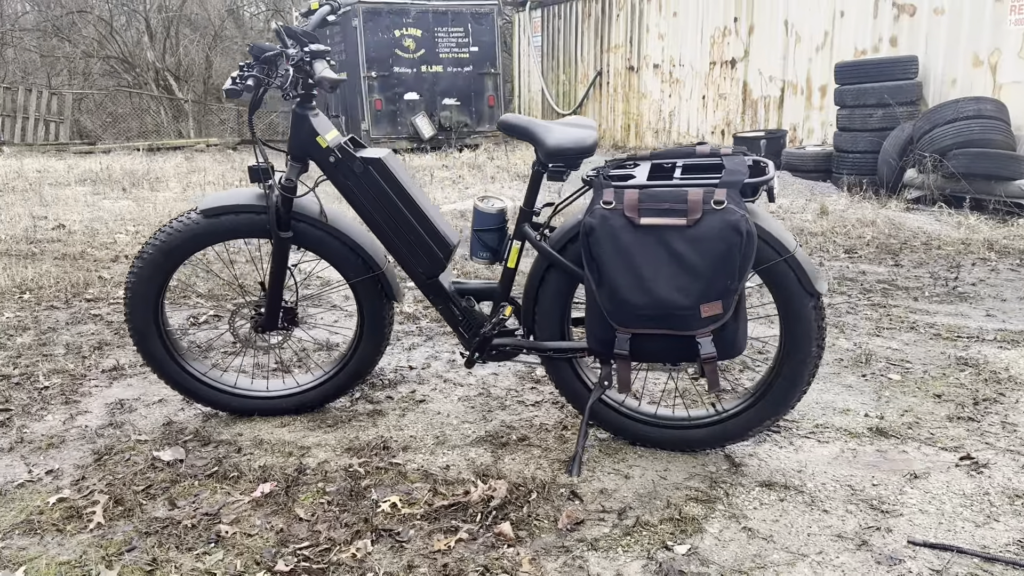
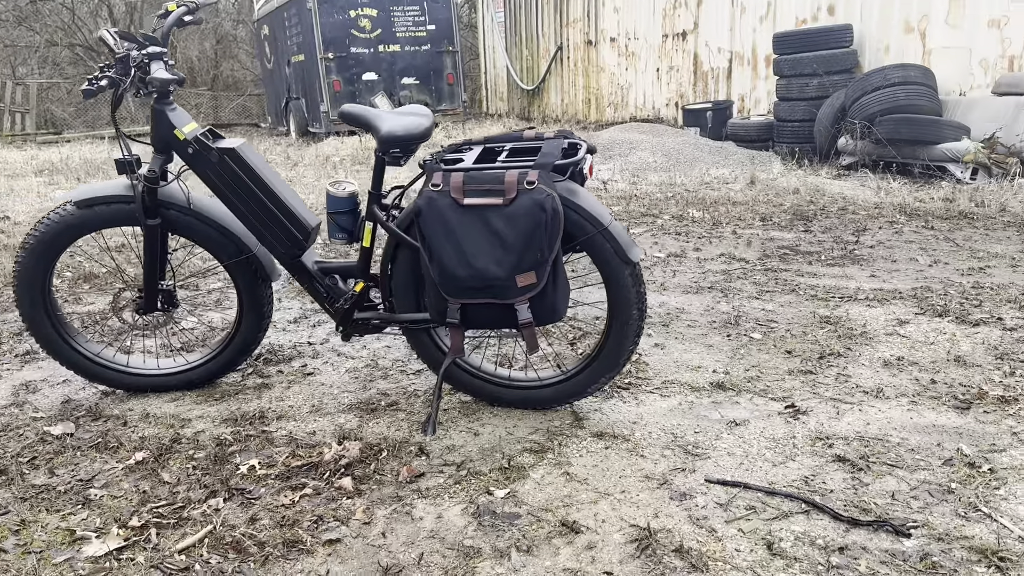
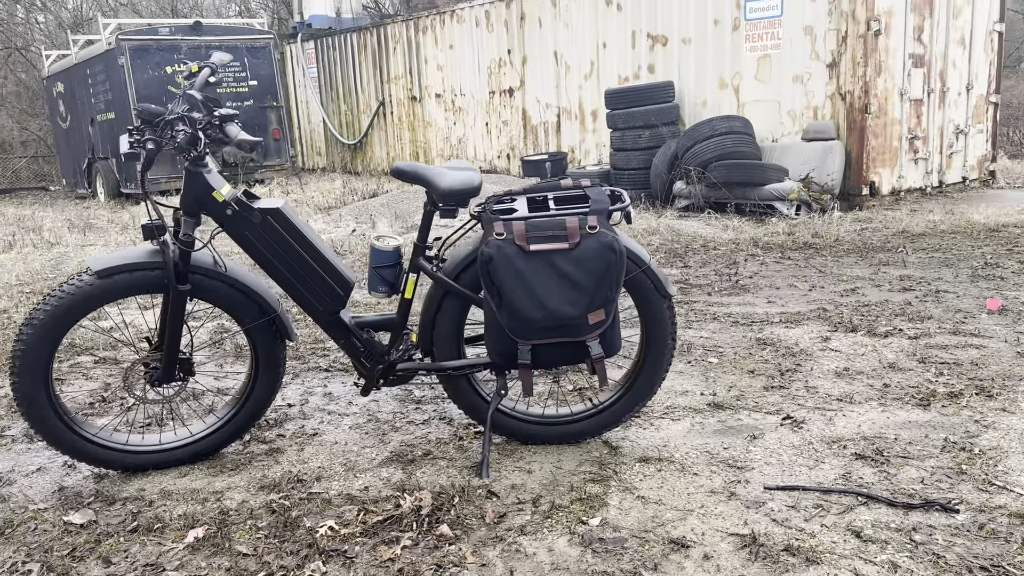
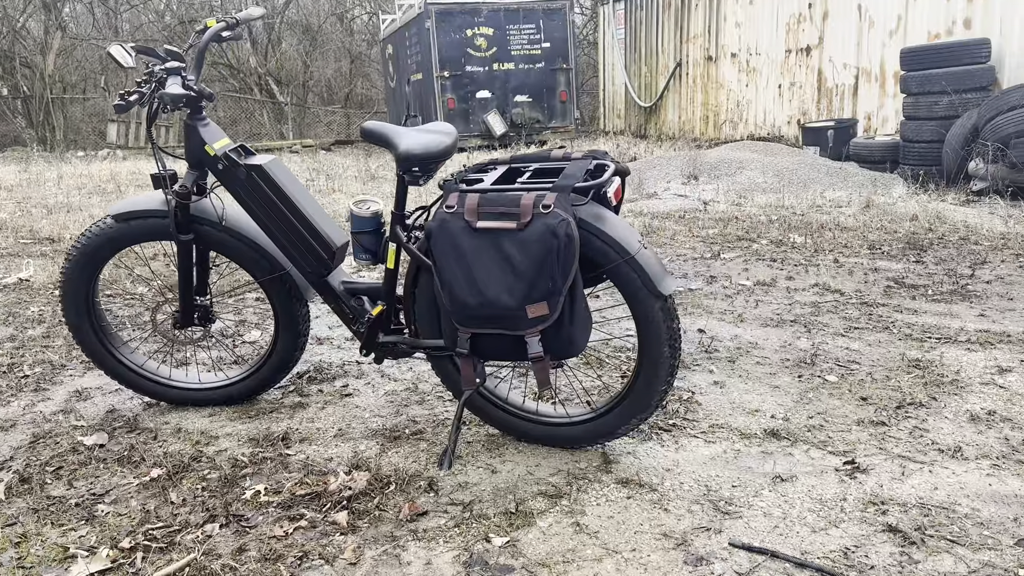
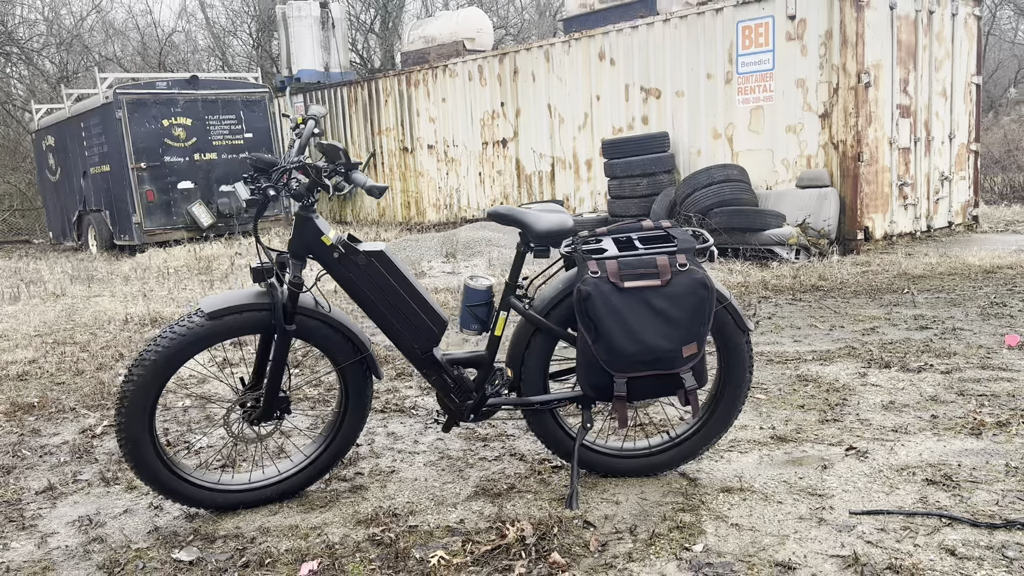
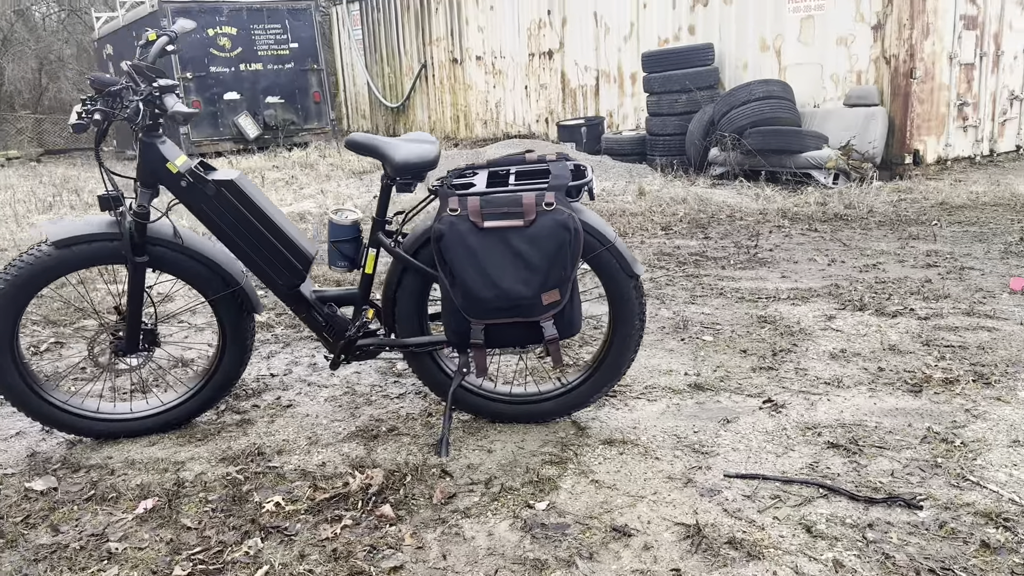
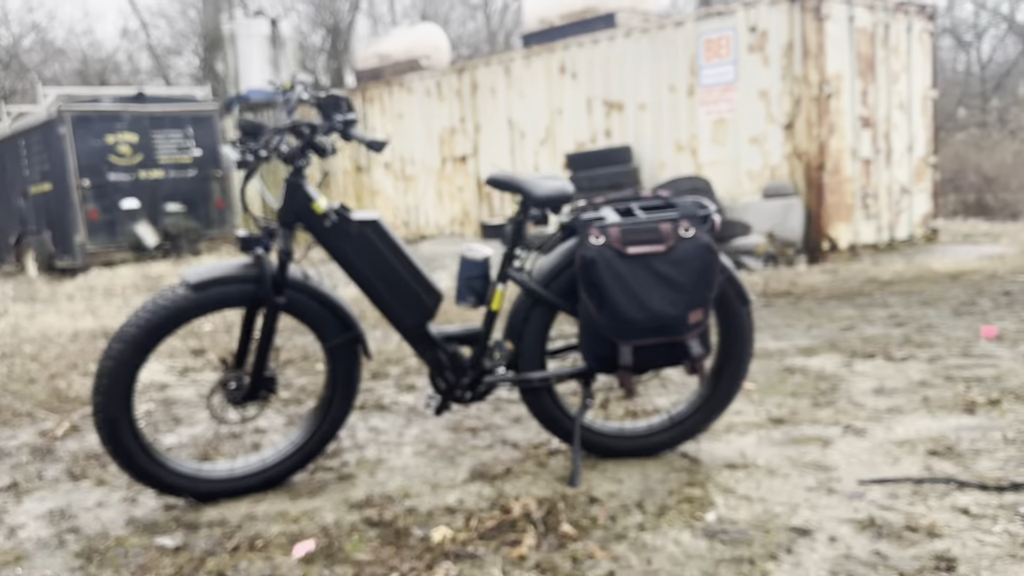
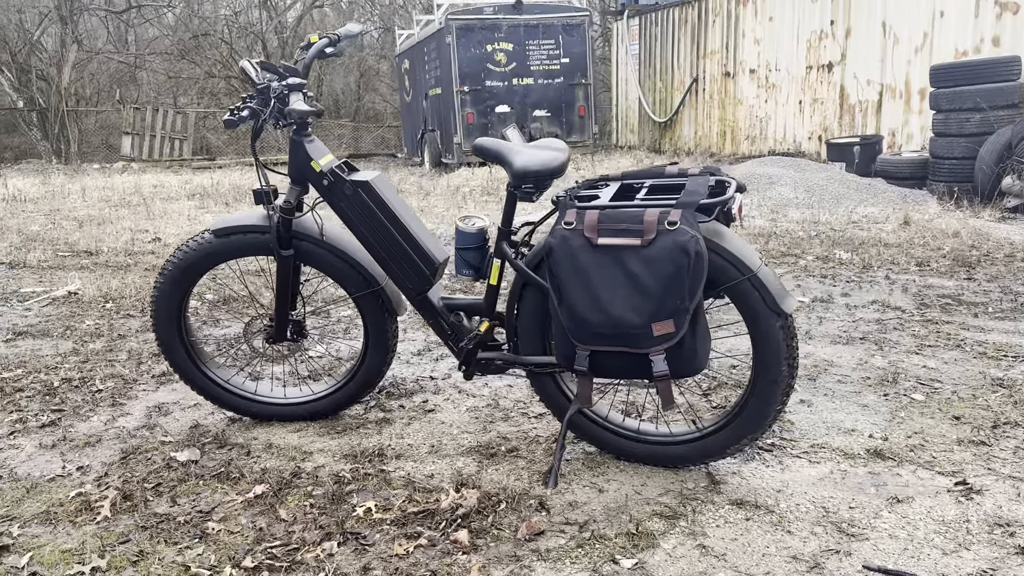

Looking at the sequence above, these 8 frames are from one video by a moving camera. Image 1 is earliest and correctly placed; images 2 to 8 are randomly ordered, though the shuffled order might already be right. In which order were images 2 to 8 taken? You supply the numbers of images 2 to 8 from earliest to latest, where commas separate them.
8, 4, 2, 6, 3, 5, 7
